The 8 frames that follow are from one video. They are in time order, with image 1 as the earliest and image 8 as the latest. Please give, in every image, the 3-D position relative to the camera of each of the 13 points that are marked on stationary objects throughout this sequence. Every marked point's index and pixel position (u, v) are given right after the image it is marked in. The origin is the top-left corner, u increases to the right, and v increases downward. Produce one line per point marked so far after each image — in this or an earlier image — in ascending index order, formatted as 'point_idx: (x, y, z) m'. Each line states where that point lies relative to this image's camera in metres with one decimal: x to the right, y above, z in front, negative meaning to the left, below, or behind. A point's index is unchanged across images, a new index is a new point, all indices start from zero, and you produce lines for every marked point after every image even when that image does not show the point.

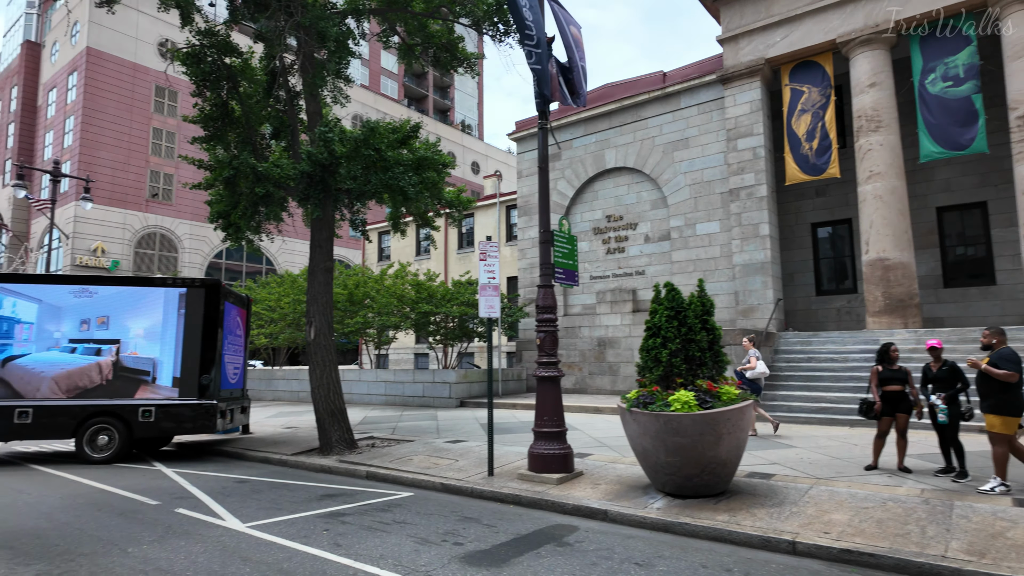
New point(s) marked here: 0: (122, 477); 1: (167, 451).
0: (-5.7, -2.8, +8.8) m
1: (-6.5, -3.0, +11.3) m
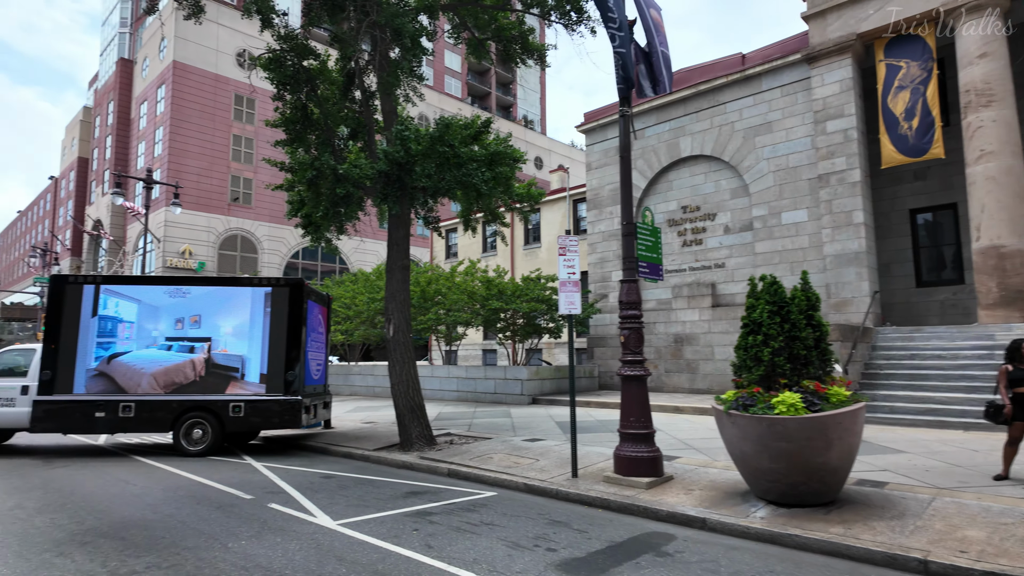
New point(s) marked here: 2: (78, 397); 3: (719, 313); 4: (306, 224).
0: (-4.5, -2.8, +9.1) m
1: (-5.0, -3.0, +11.7) m
2: (-7.6, -1.9, +10.5) m
3: (+5.5, -0.7, +15.8) m
4: (-4.0, +1.3, +11.6) m
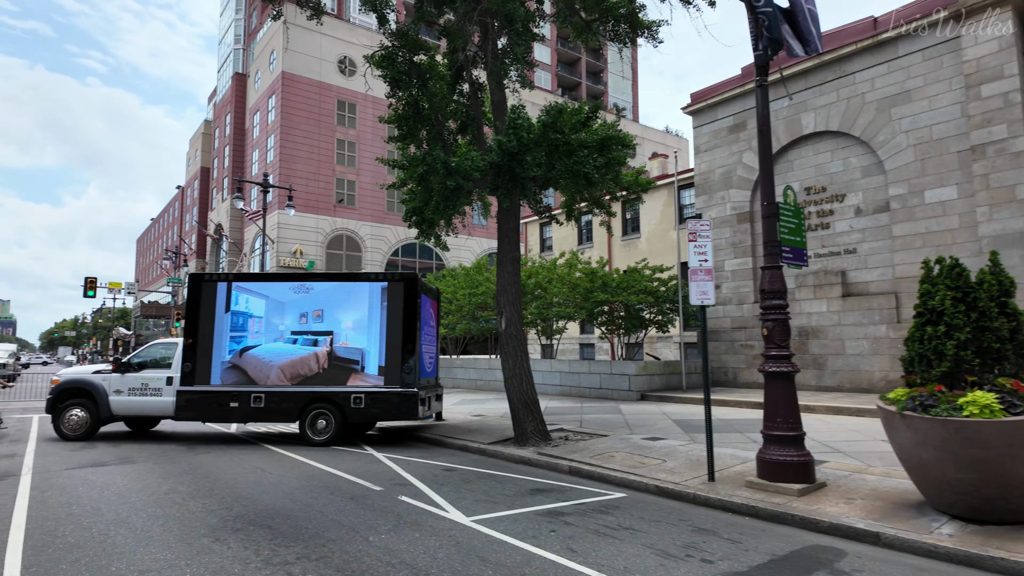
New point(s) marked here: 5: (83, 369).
0: (-2.6, -2.7, +9.3) m
1: (-2.8, -2.9, +11.9) m
2: (-5.5, -1.8, +11.2) m
3: (+8.2, -0.4, +14.5) m
4: (-1.9, +1.4, +11.7) m
5: (-8.3, -1.6, +11.6) m
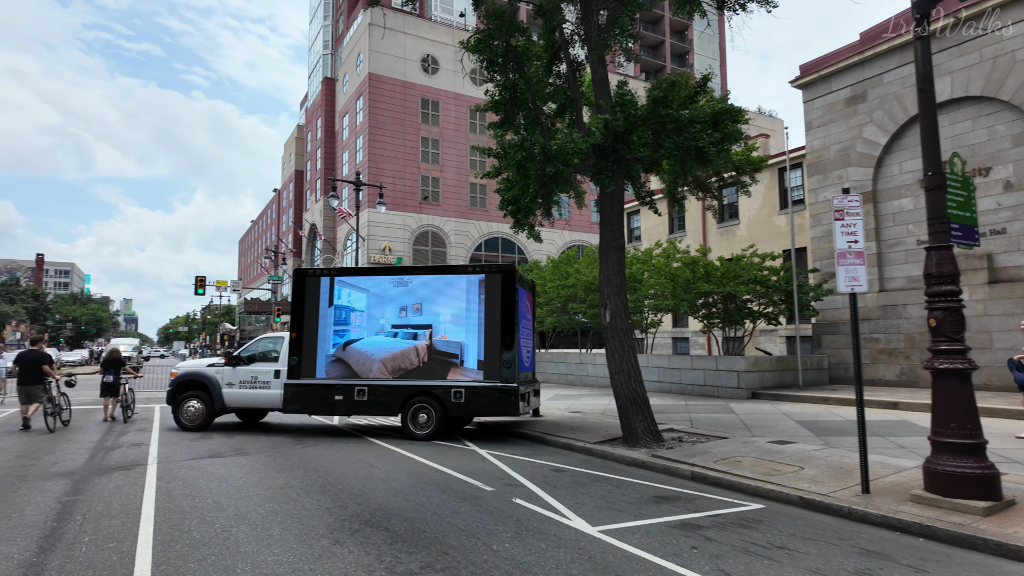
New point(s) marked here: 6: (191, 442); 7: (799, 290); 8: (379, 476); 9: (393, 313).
0: (-1.0, -2.6, +9.1) m
1: (-0.8, -2.8, +11.7) m
2: (-3.6, -1.7, +11.3) m
3: (+10.4, -0.1, +12.8) m
4: (0.0, +1.5, +11.4) m
5: (-6.3, -1.5, +12.1) m
6: (-5.6, -2.7, +10.5) m
7: (+7.5, 0.0, +15.6) m
8: (-1.7, -2.4, +7.5) m
9: (-2.2, -0.5, +11.1) m
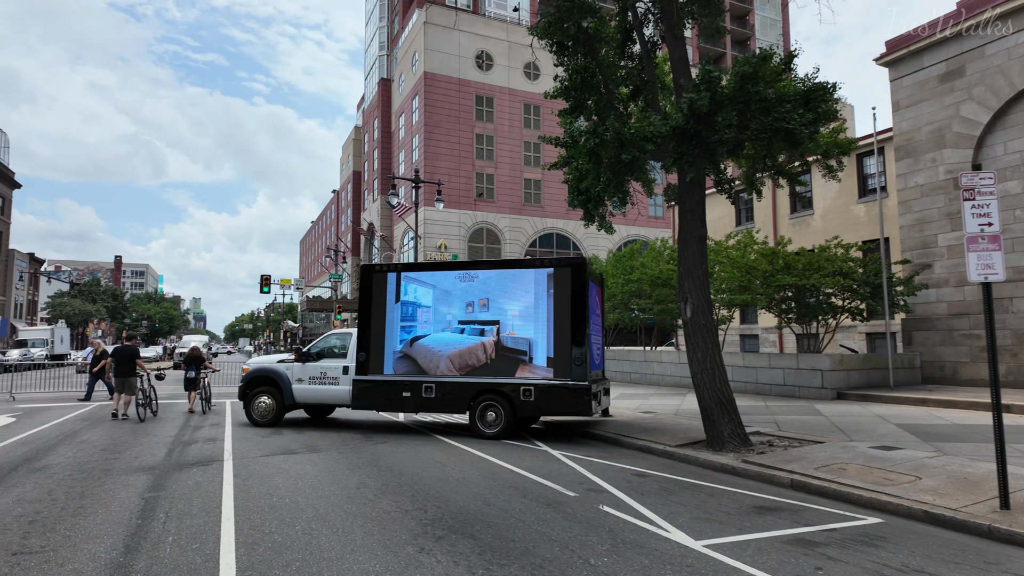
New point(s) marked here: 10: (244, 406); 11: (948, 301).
0: (+0.1, -2.5, +8.8) m
1: (+0.5, -2.7, +11.3) m
2: (-2.3, -1.7, +11.1) m
3: (+11.8, +0.1, +11.4) m
4: (+1.3, +1.6, +10.9) m
5: (-4.9, -1.4, +12.2) m
6: (-4.4, -2.6, +10.5) m
7: (+9.1, +0.1, +14.5) m
8: (-0.7, -2.3, +7.2) m
9: (-1.0, -0.4, +10.9) m
10: (-5.4, -2.4, +12.1) m
11: (+10.6, -0.3, +14.5) m
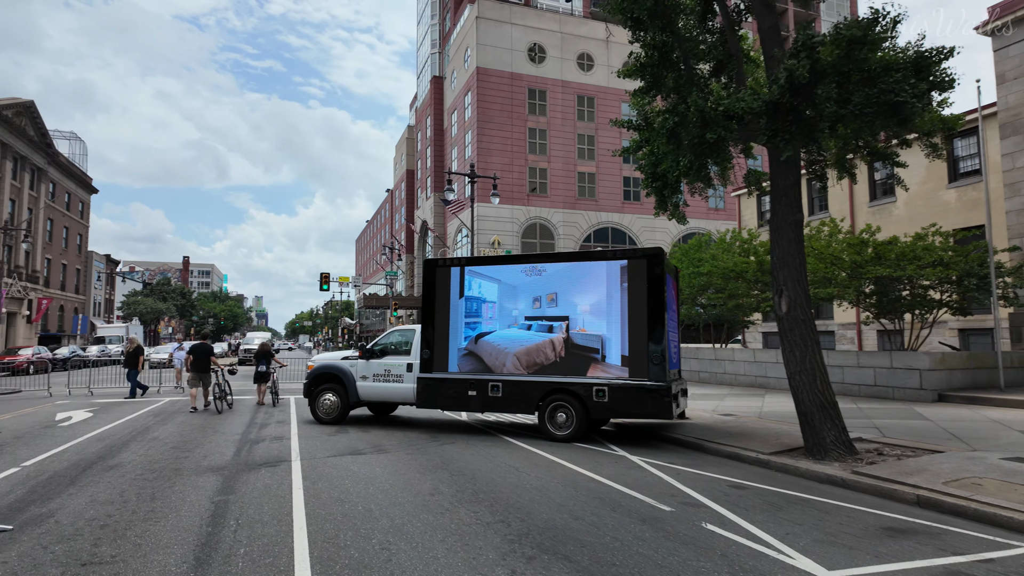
0: (+1.2, -2.4, +8.2) m
1: (+1.8, -2.6, +10.7) m
2: (-1.1, -1.6, +10.7) m
3: (+13.0, +0.3, +9.8) m
4: (+2.5, +1.7, +10.2) m
5: (-3.6, -1.4, +12.0) m
6: (-3.2, -2.6, +10.3) m
7: (+10.6, +0.3, +13.1) m
8: (+0.2, -2.2, +6.7) m
9: (+0.2, -0.3, +10.3) m
10: (-4.1, -2.3, +11.9) m
11: (+12.0, -0.1, +13.0) m
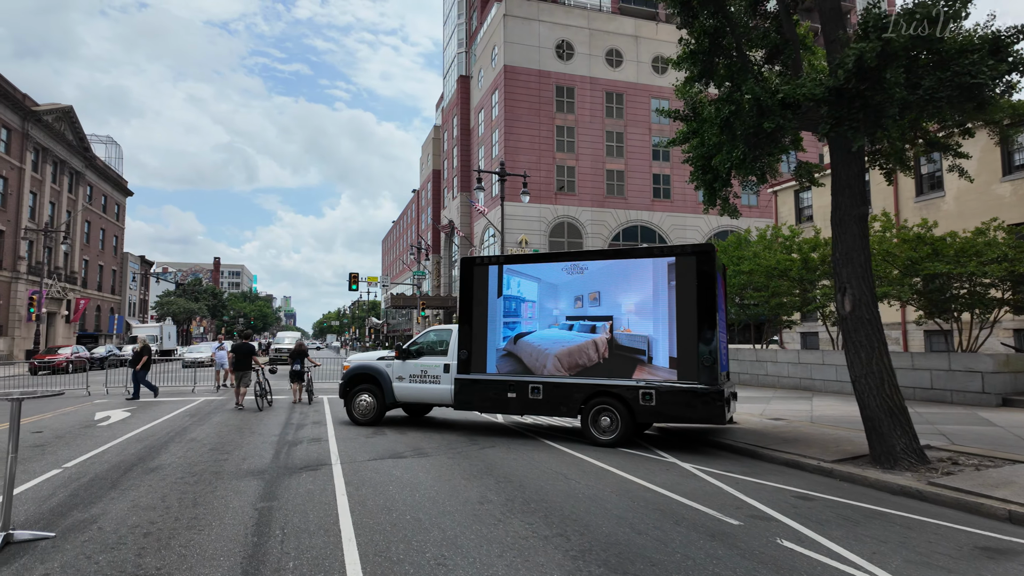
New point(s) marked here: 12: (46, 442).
0: (+1.8, -2.4, +7.8) m
1: (+2.5, -2.6, +10.3) m
2: (-0.4, -1.5, +10.4) m
3: (+13.6, +0.4, +9.0) m
4: (+3.2, +1.8, +9.7) m
5: (-2.8, -1.3, +11.8) m
6: (-2.5, -2.6, +10.1) m
7: (+11.4, +0.4, +12.4) m
8: (+0.8, -2.2, +6.4) m
9: (+0.9, -0.2, +10.0) m
10: (-3.3, -2.3, +11.7) m
11: (+12.8, 0.0, +12.2) m
12: (-7.4, -2.4, +9.4) m
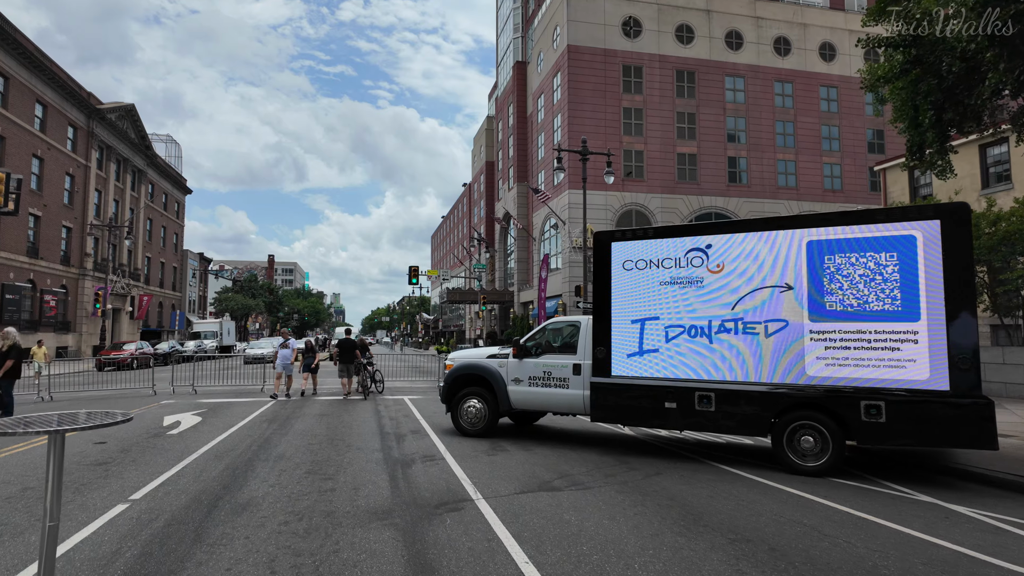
0: (+3.8, -2.1, +5.5) m
1: (+4.7, -2.3, +8.0) m
2: (+1.8, -1.3, +8.3) m
3: (+15.6, +0.7, +5.8) m
4: (+5.2, +2.1, +7.3) m
5: (-0.6, -1.1, +9.9) m
6: (-0.3, -2.3, +8.1) m
7: (+13.6, +0.7, +9.4) m
8: (+2.6, -1.9, +4.2) m
9: (+3.0, 0.0, +7.8) m
10: (-1.0, -2.0, +9.8) m
11: (+15.1, +0.3, +9.1) m
12: (-5.3, -2.2, +7.8) m
